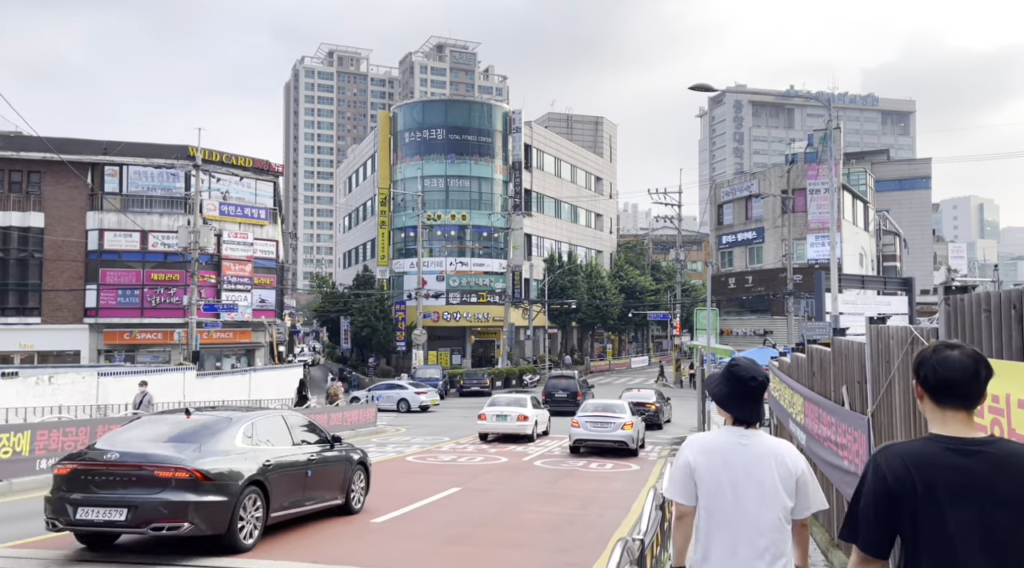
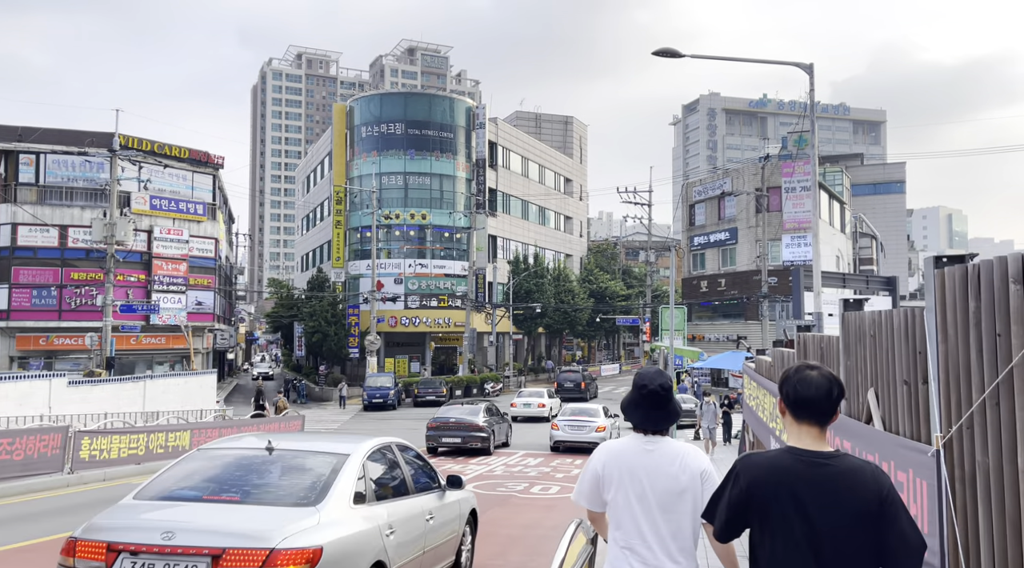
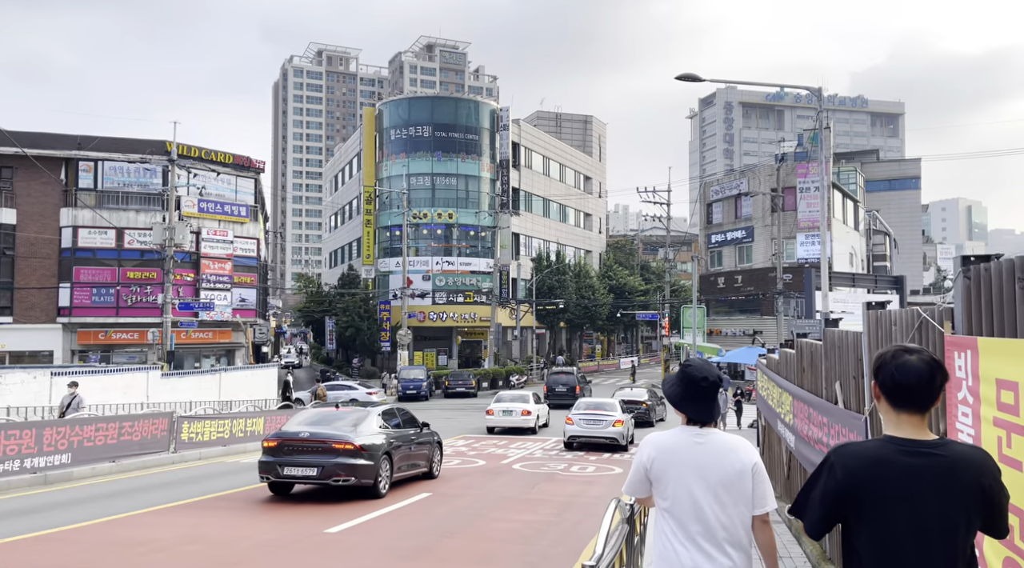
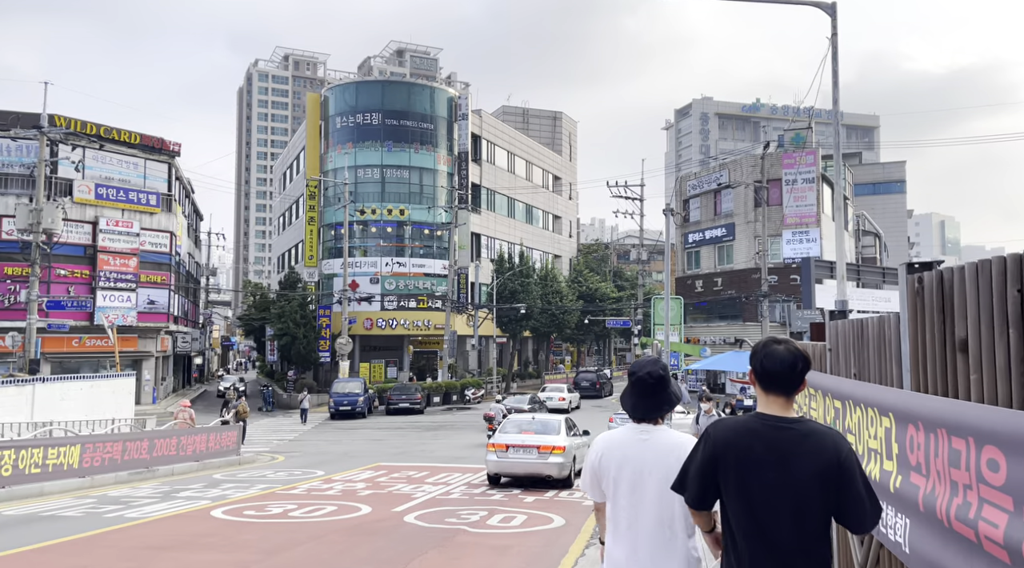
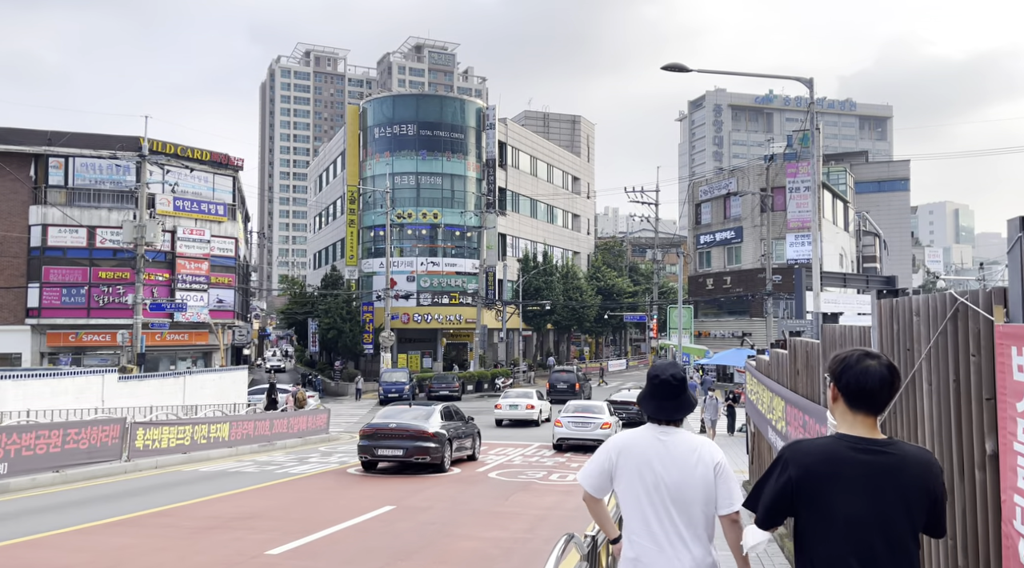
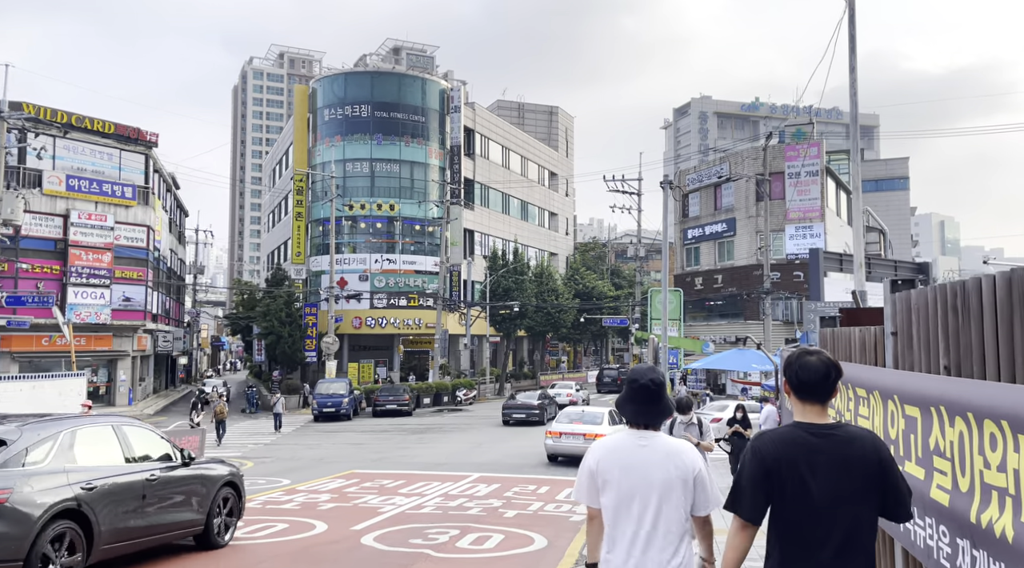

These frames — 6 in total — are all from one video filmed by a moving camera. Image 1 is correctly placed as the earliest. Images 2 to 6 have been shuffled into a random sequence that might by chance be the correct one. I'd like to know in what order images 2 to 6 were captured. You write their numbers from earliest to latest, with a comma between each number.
3, 5, 2, 4, 6
